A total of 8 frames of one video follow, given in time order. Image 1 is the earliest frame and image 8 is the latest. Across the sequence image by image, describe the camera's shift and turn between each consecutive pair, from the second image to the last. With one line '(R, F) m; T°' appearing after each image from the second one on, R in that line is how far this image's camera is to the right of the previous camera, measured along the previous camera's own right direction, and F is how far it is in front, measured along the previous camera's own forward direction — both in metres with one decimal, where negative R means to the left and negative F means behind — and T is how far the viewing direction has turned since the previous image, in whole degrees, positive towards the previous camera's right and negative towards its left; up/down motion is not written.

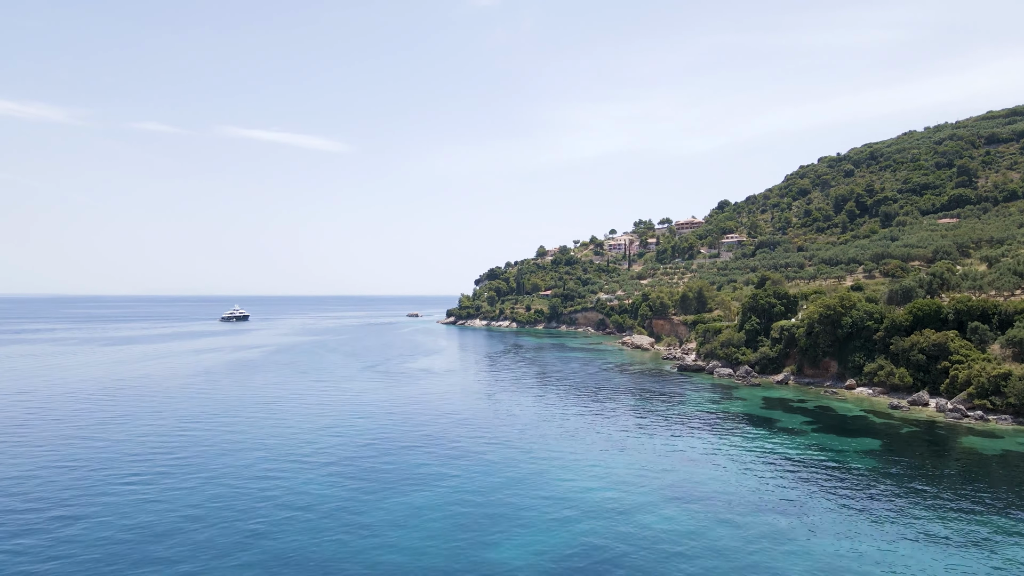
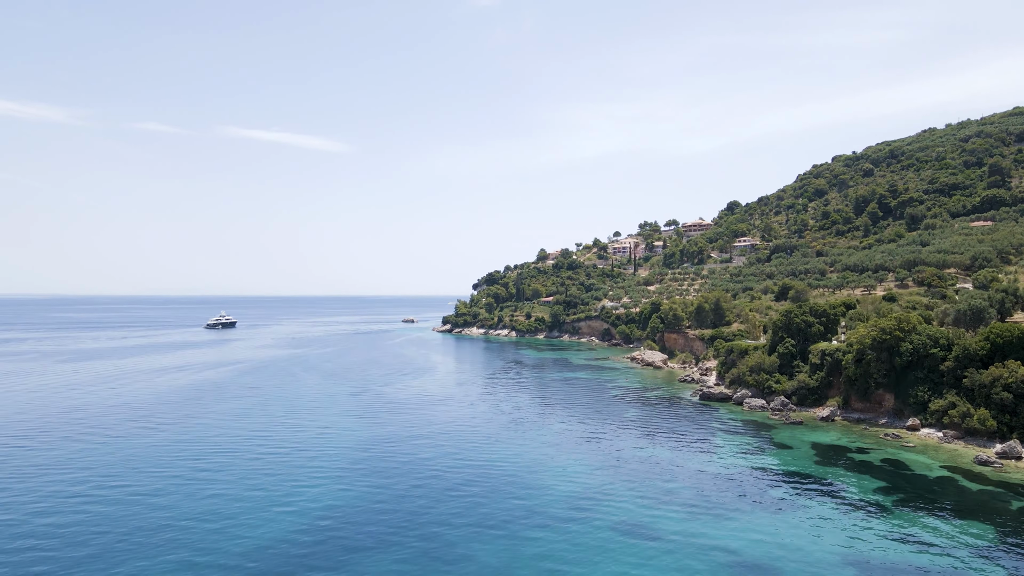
(+0.3, +7.7) m; 0°
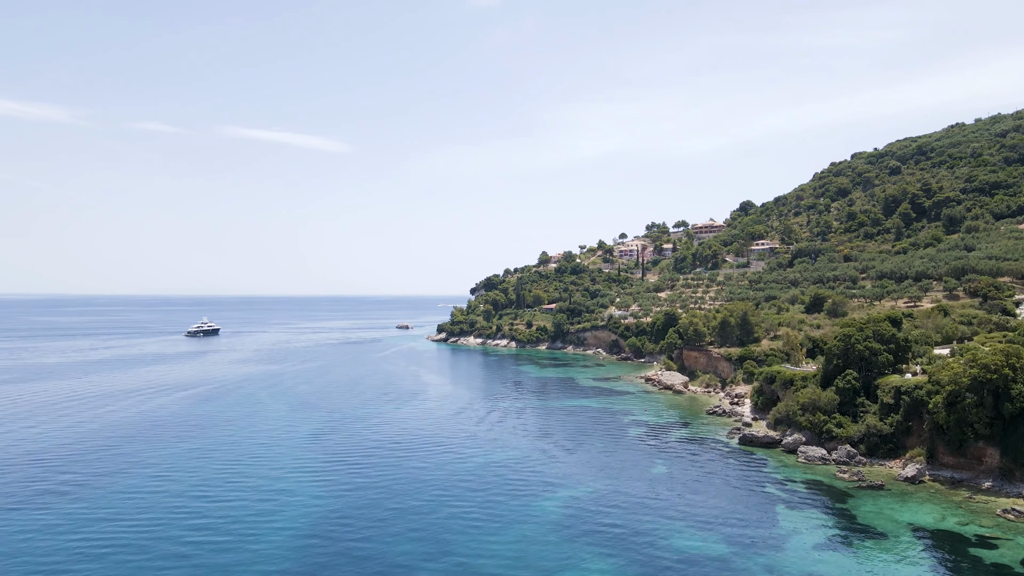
(+0.1, +9.3) m; 0°
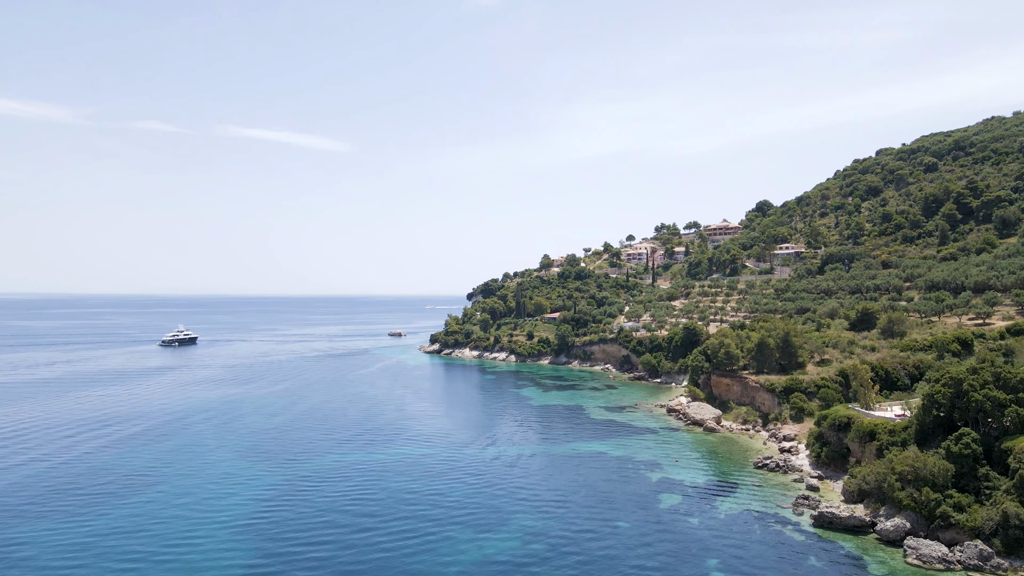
(+0.1, +10.6) m; 0°
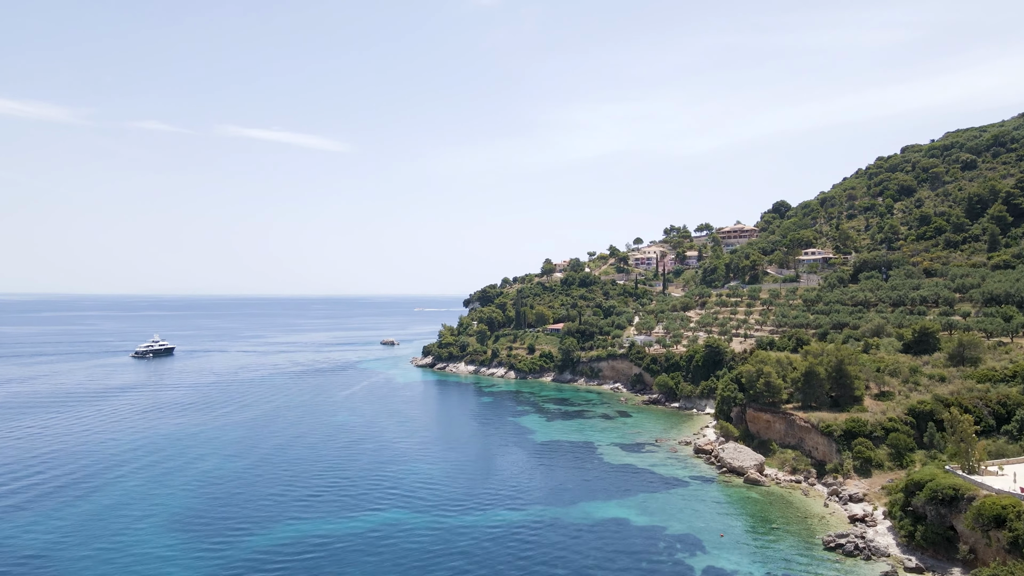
(+0.1, +9.5) m; 0°
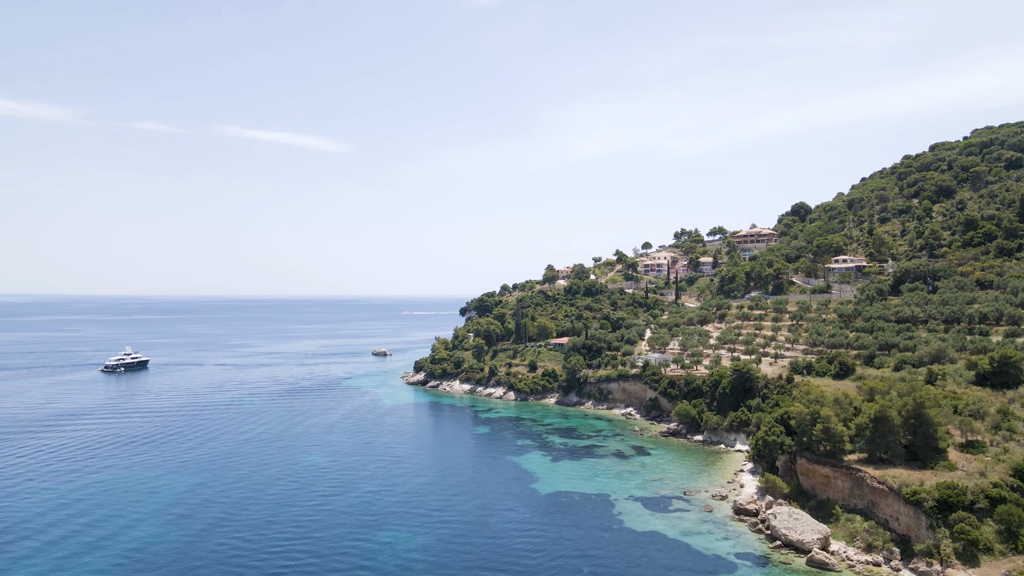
(0.0, +9.4) m; 0°
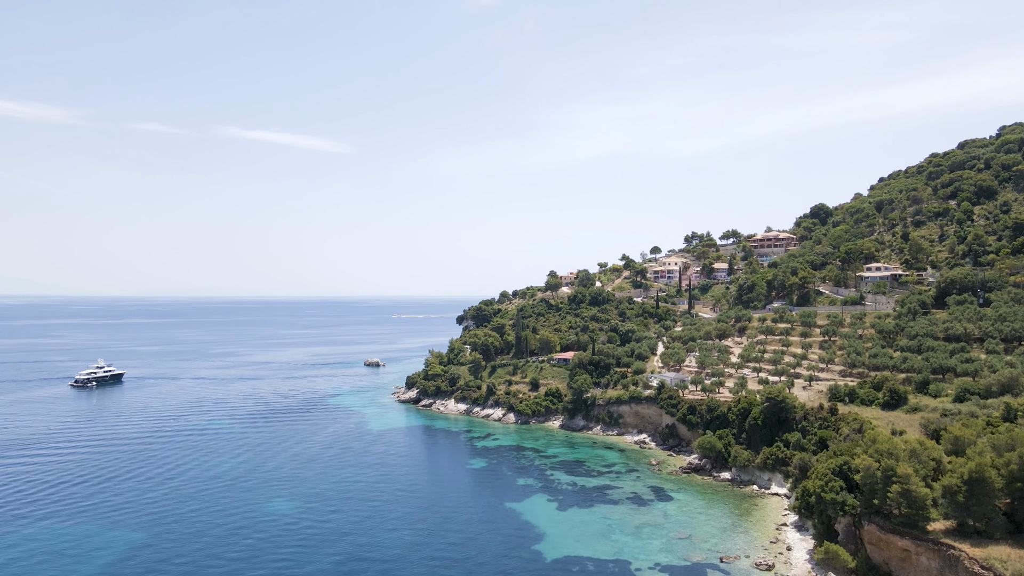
(0.0, +8.1) m; 0°
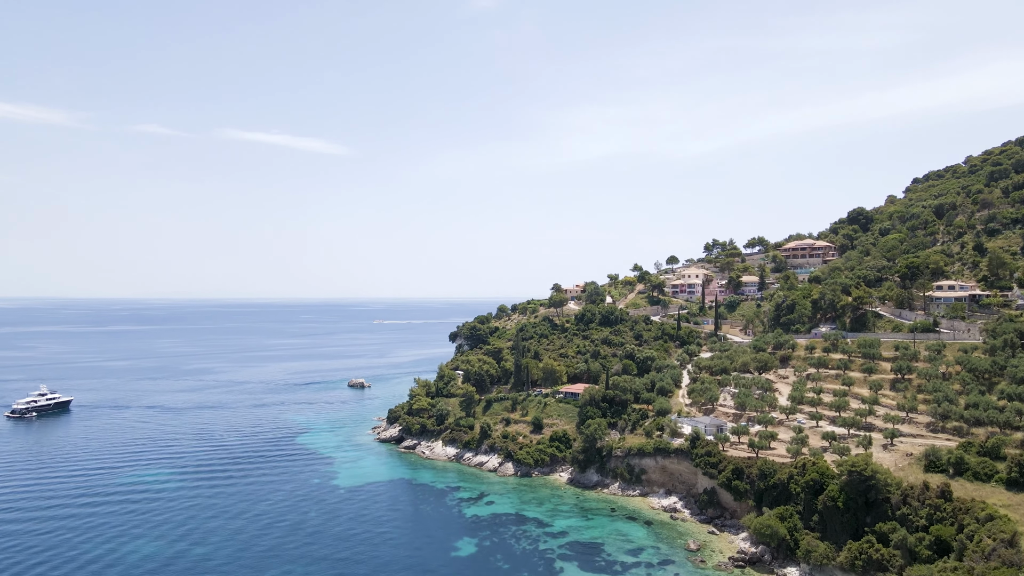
(+0.2, +13.6) m; 0°
